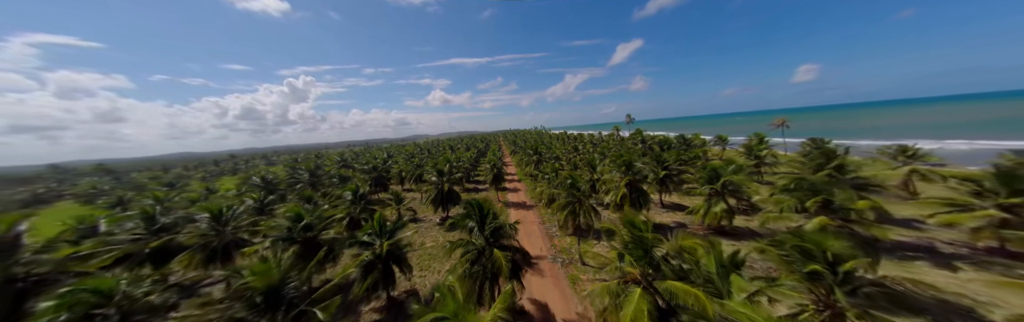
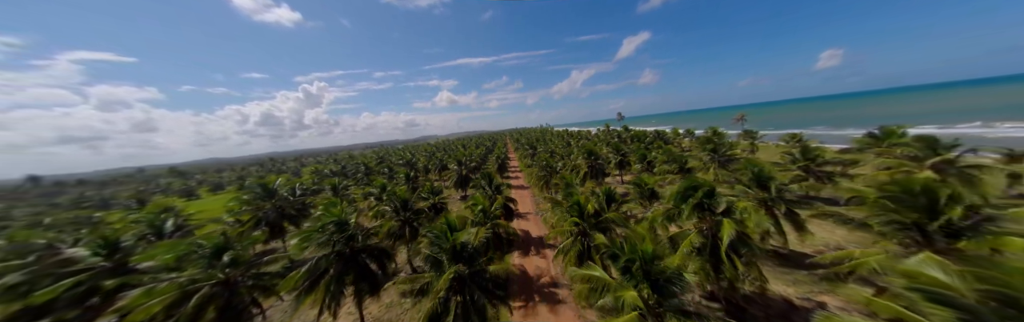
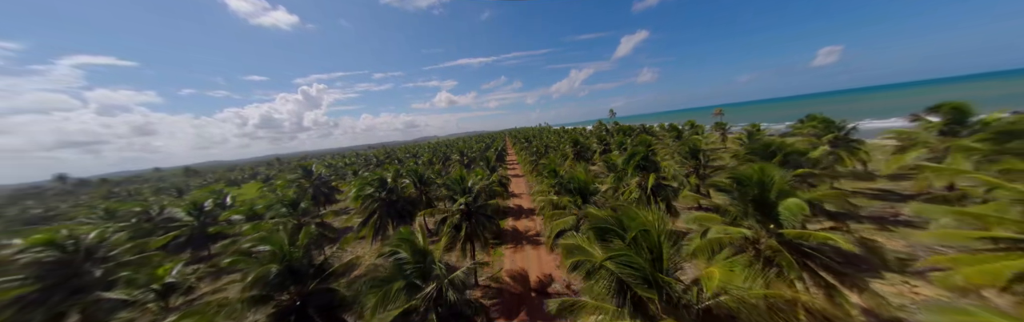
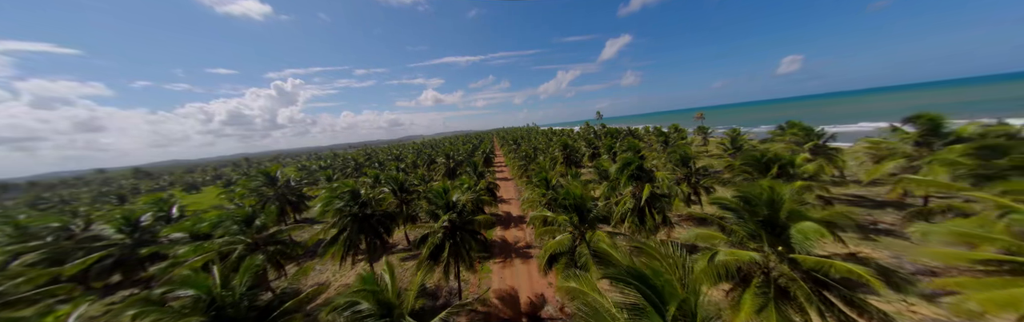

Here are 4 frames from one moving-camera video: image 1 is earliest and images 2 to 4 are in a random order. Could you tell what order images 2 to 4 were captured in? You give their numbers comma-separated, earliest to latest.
2, 4, 3
